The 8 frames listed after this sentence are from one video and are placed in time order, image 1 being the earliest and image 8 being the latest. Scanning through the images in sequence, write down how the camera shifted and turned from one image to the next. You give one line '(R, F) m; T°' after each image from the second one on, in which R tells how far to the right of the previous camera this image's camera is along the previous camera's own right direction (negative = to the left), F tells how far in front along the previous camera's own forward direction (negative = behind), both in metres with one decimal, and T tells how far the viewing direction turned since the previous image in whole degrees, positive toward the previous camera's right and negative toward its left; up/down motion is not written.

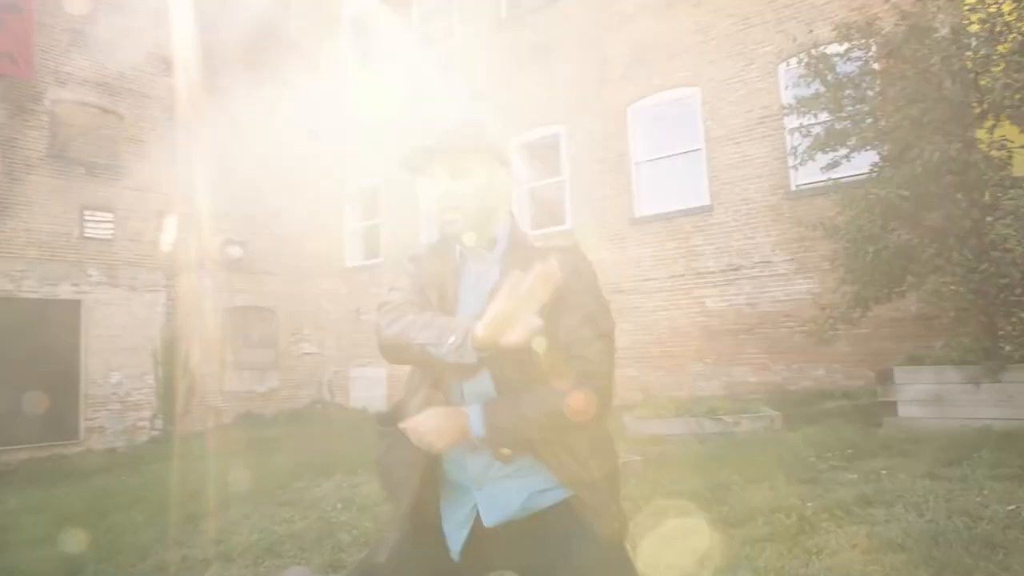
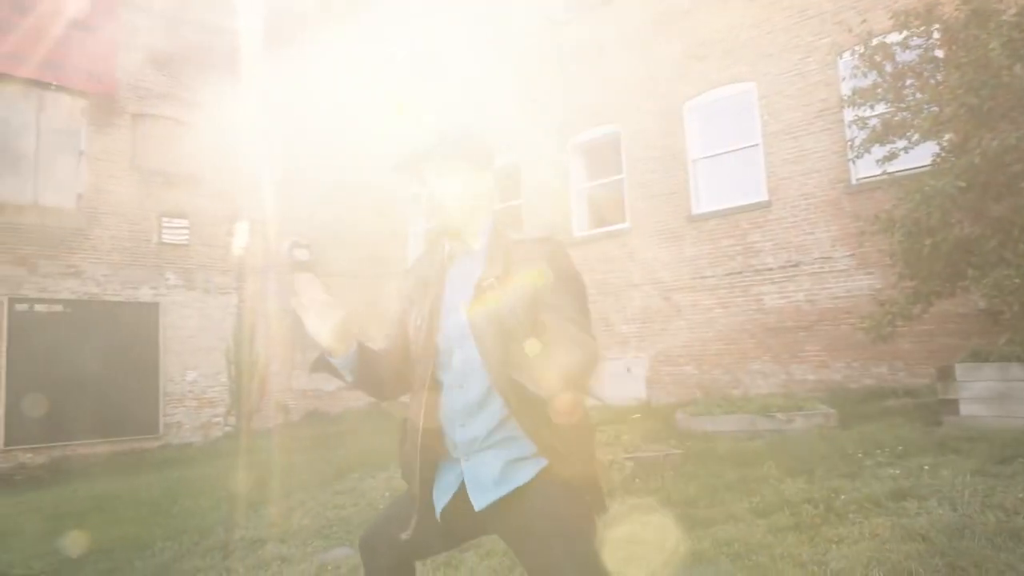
(+0.2, -0.1) m; -5°
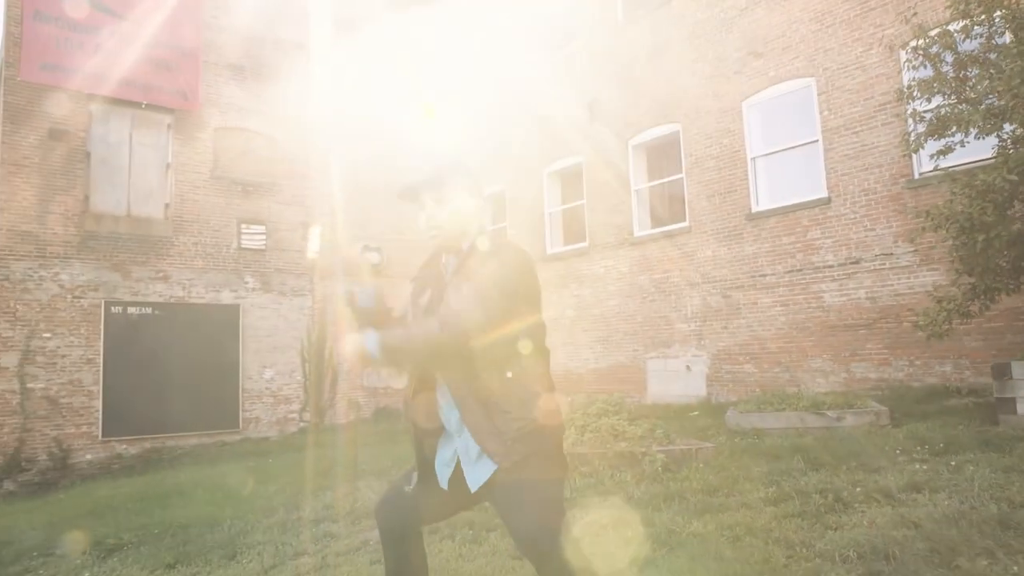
(+0.2, -0.3) m; -5°
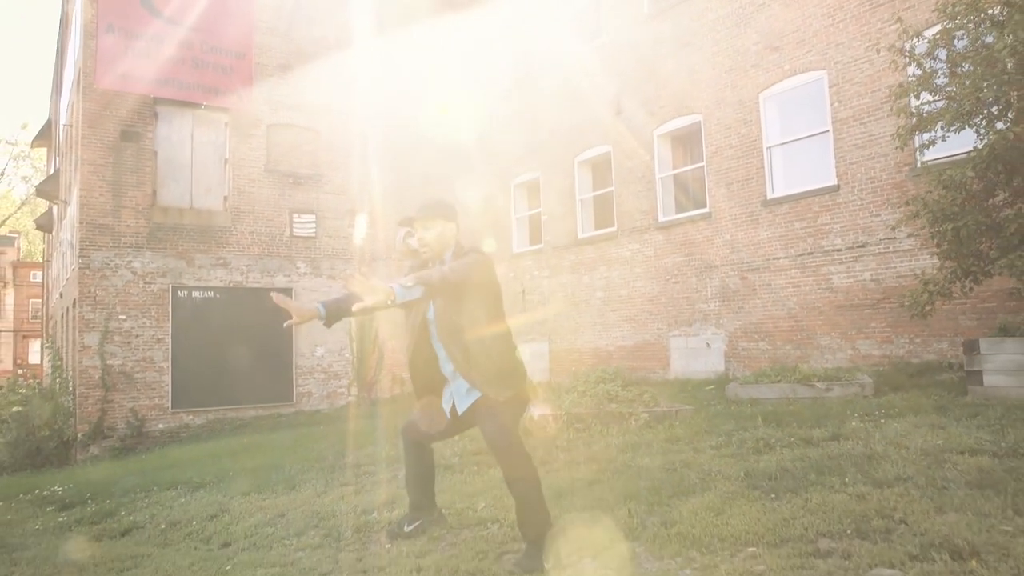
(+0.3, -0.9) m; -3°
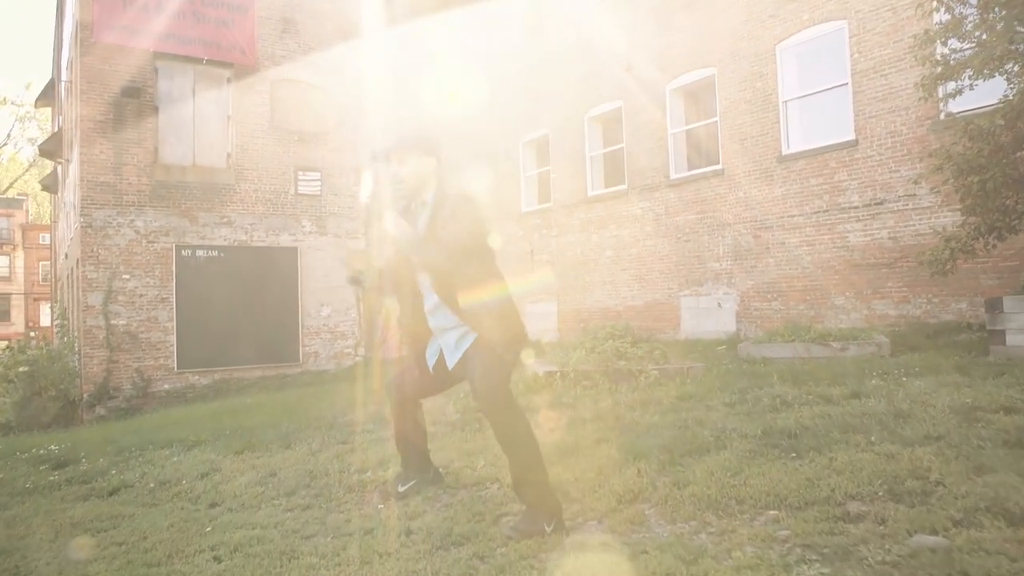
(0.0, +0.2) m; -1°
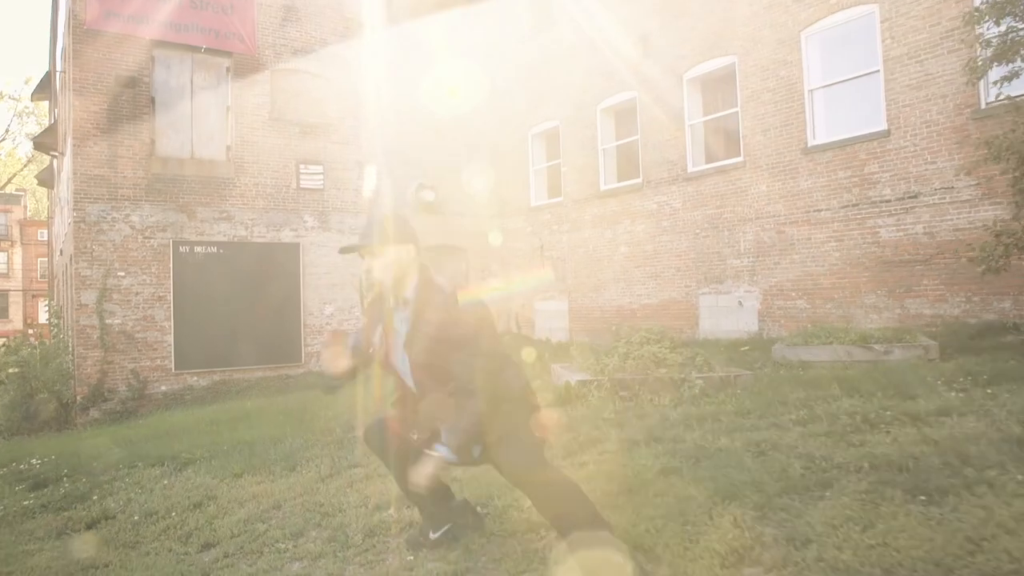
(-0.2, +0.5) m; 0°
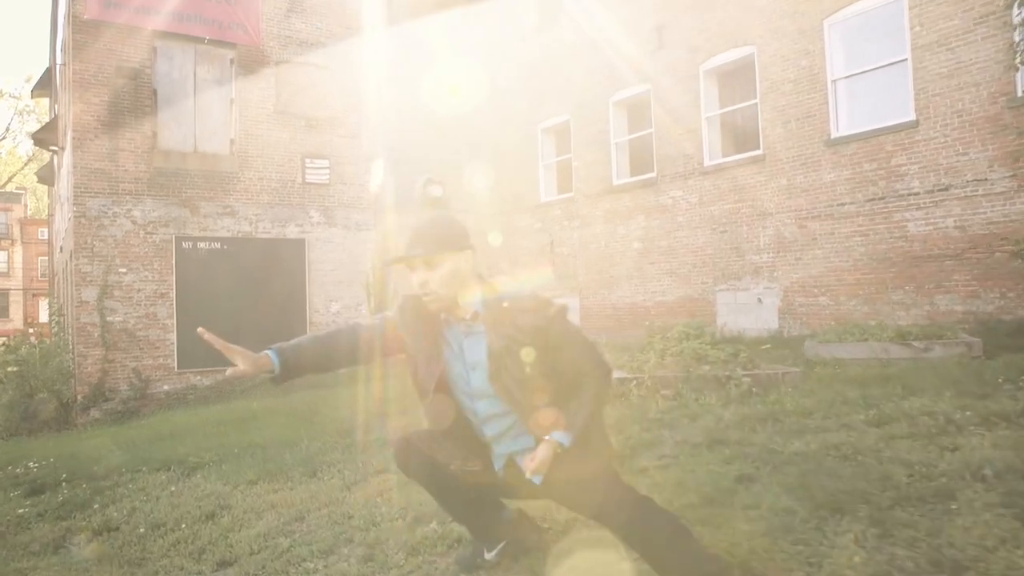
(-0.2, +0.3) m; 0°
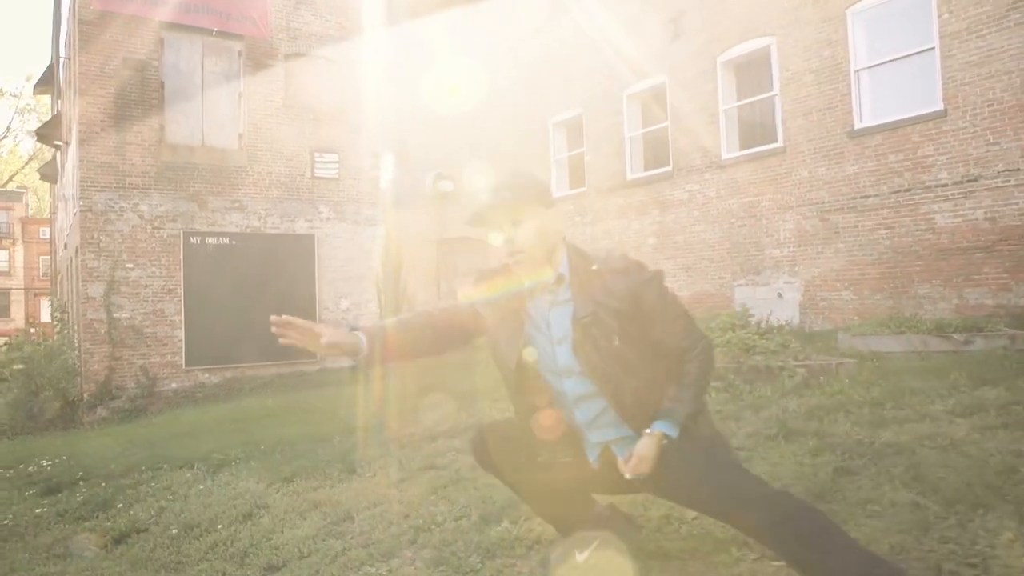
(-0.2, +0.2) m; 0°
